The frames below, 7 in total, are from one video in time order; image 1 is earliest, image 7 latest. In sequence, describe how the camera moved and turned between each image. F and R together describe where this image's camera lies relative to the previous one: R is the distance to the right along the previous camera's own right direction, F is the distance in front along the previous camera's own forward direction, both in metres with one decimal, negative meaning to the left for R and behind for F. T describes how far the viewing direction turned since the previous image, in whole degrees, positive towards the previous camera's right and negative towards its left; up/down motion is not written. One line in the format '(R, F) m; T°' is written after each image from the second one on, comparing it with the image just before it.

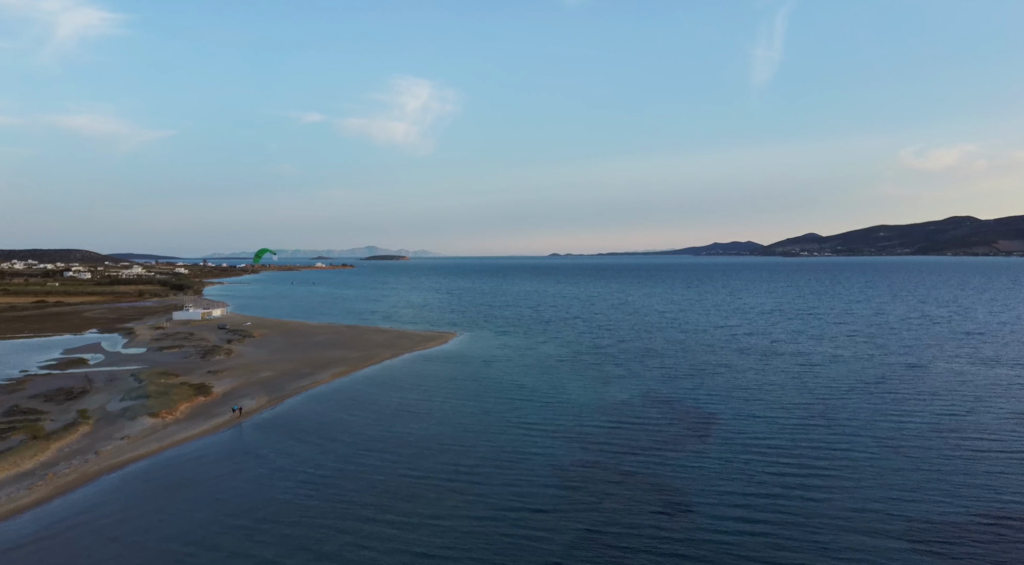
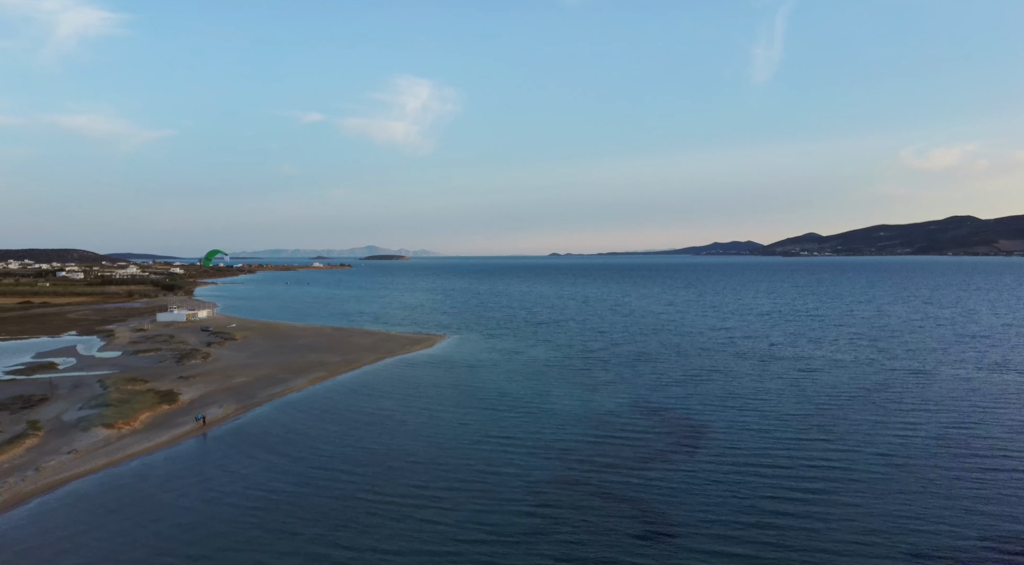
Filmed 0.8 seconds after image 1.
(+0.7, +1.2) m; 0°
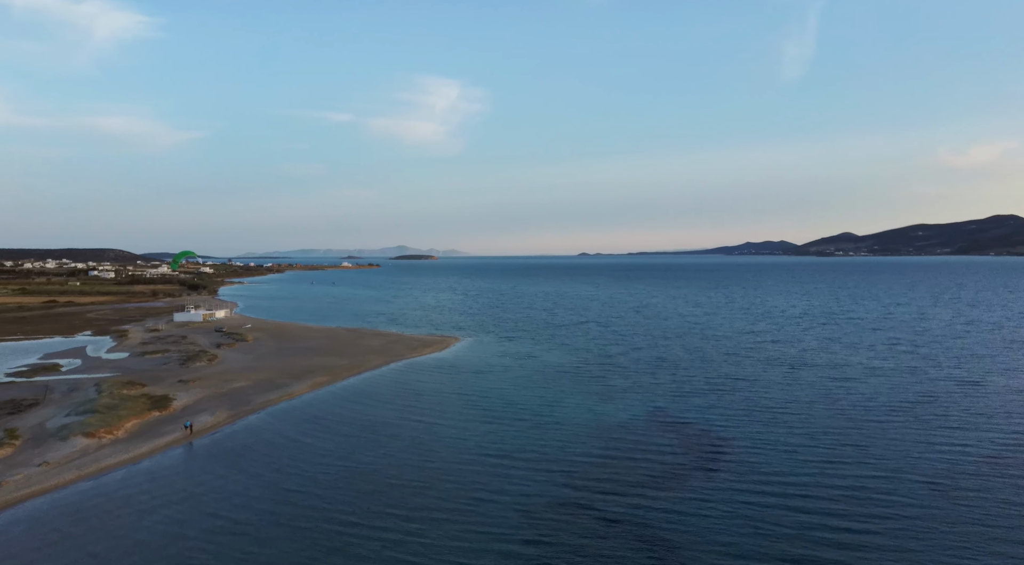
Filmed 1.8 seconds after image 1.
(+0.8, +1.5) m; -3°
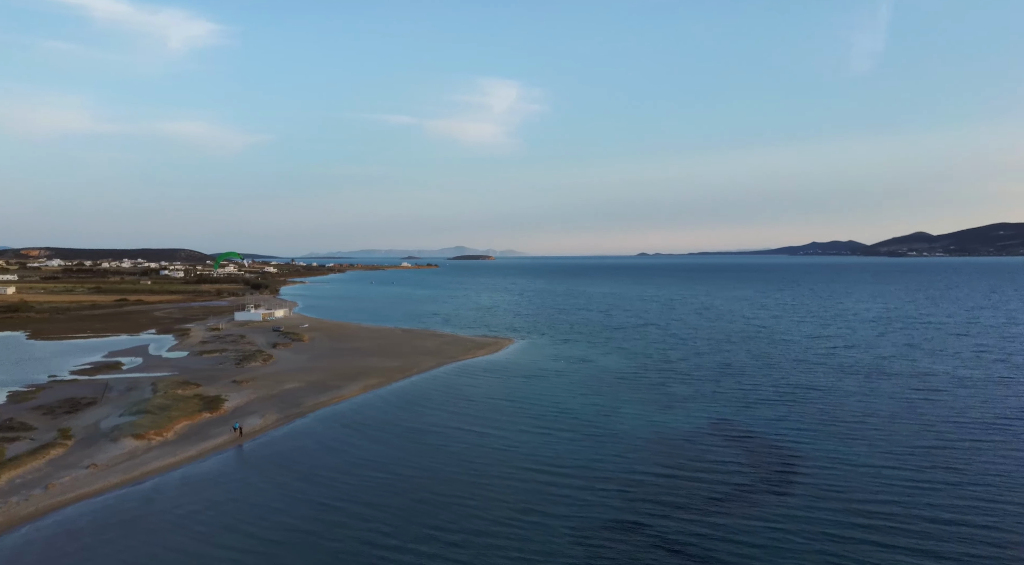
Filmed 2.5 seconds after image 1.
(0.0, +1.1) m; -5°
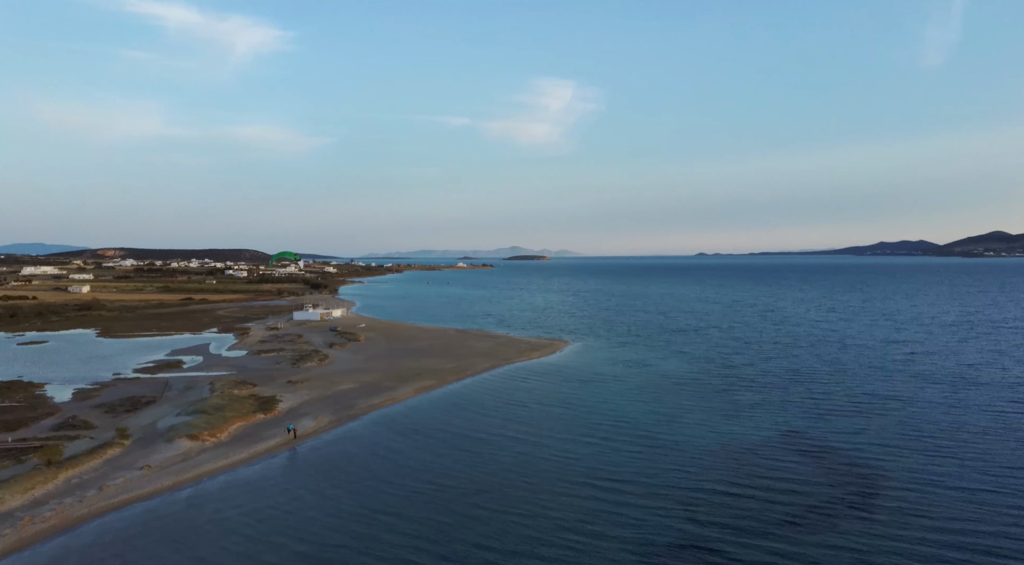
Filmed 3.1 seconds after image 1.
(-0.1, +0.9) m; -5°
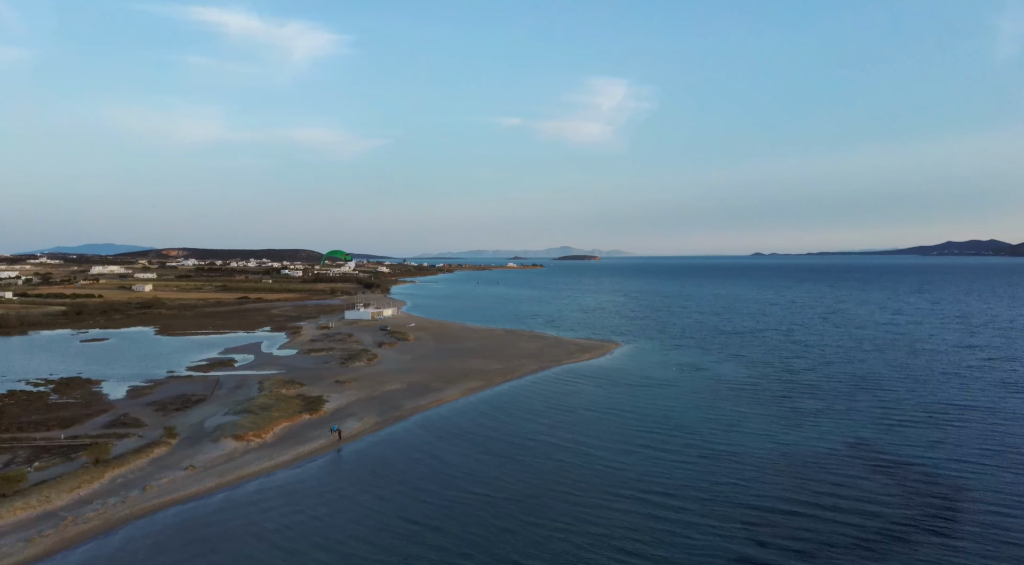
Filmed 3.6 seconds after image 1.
(0.0, +0.8) m; -4°
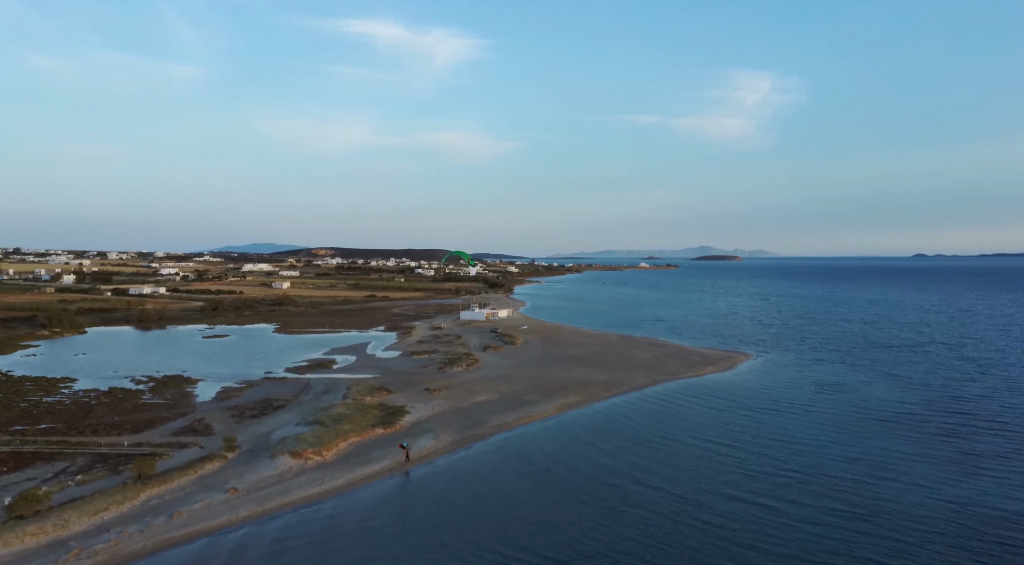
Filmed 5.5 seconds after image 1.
(+1.4, +2.9) m; -12°
